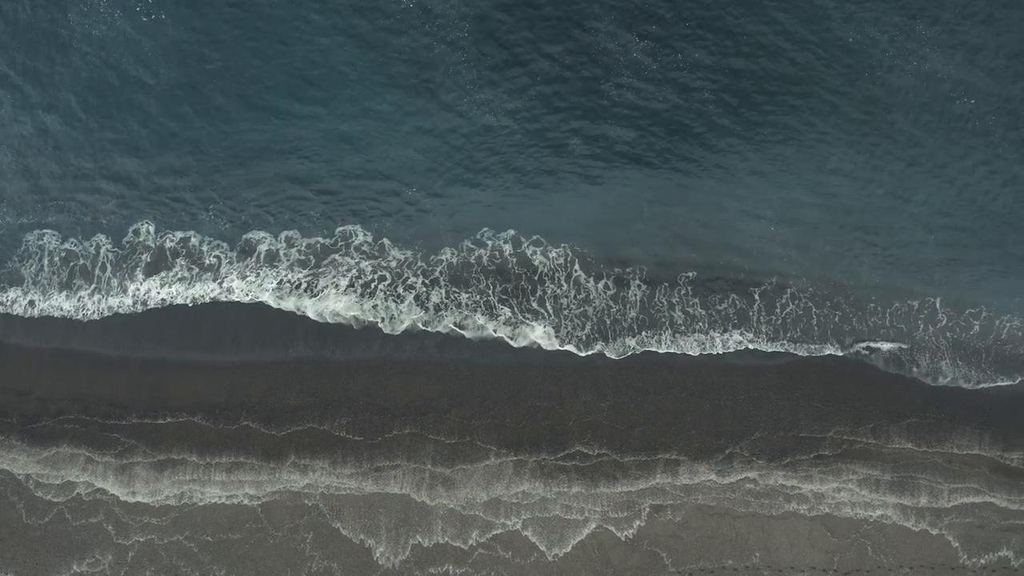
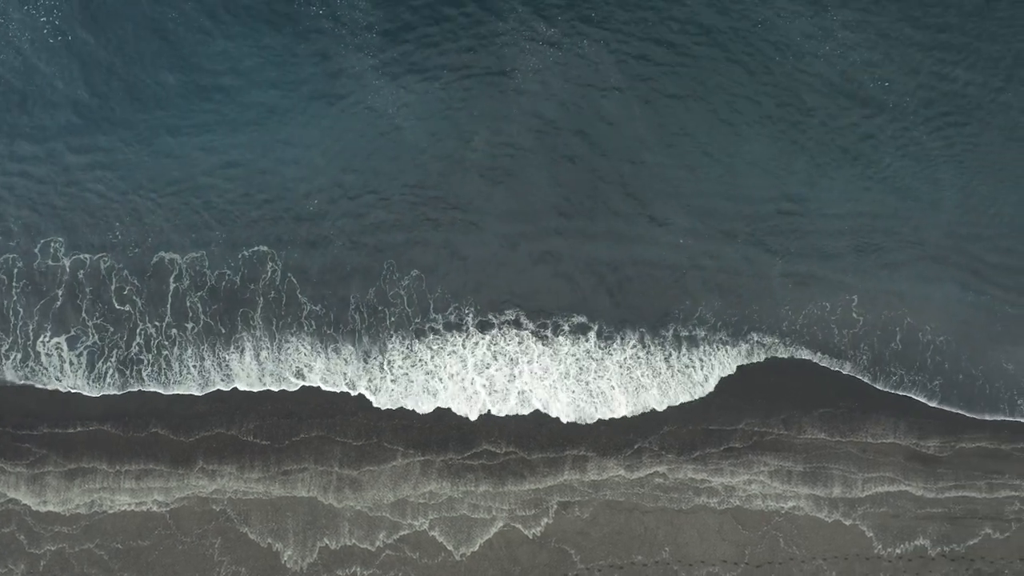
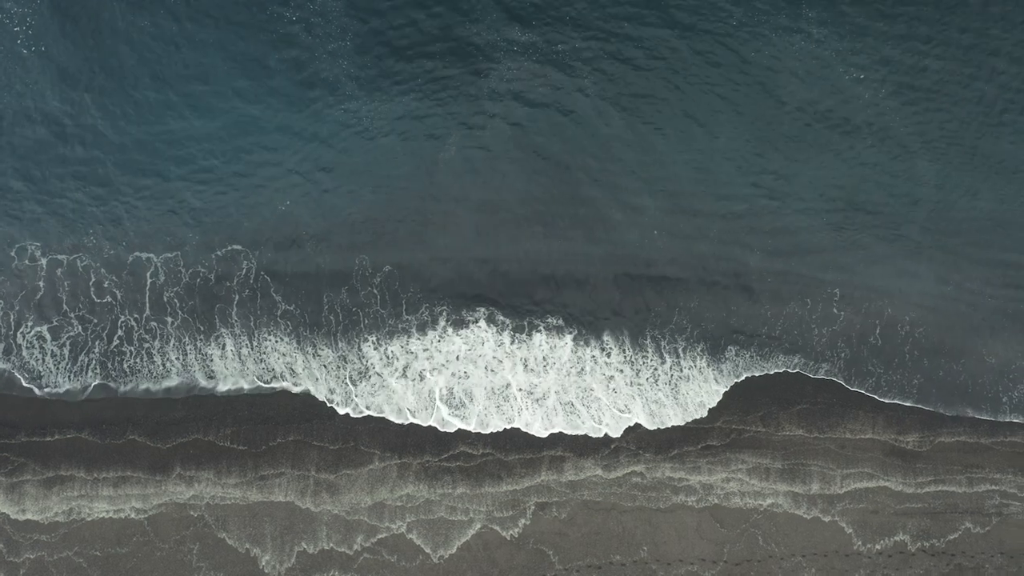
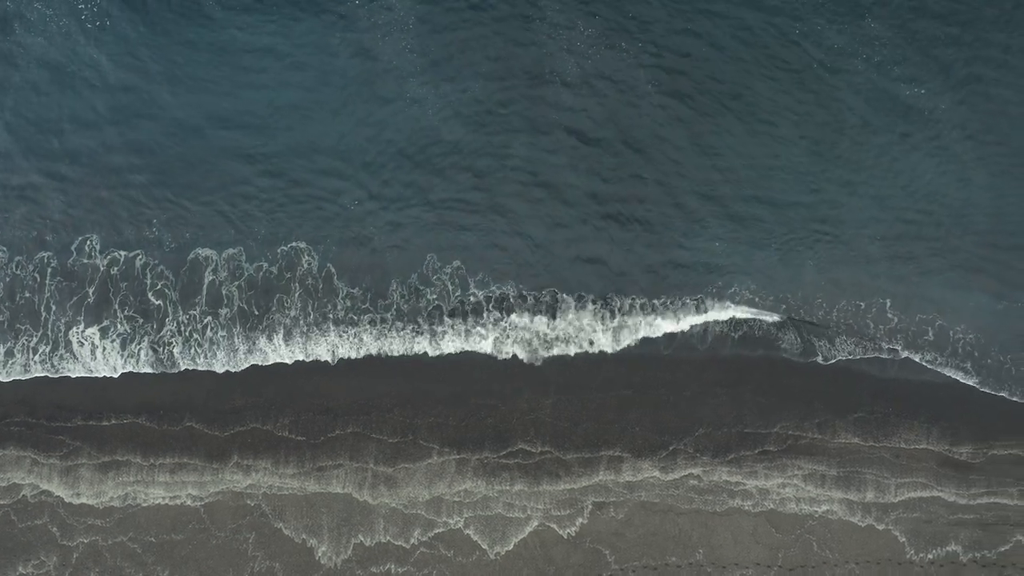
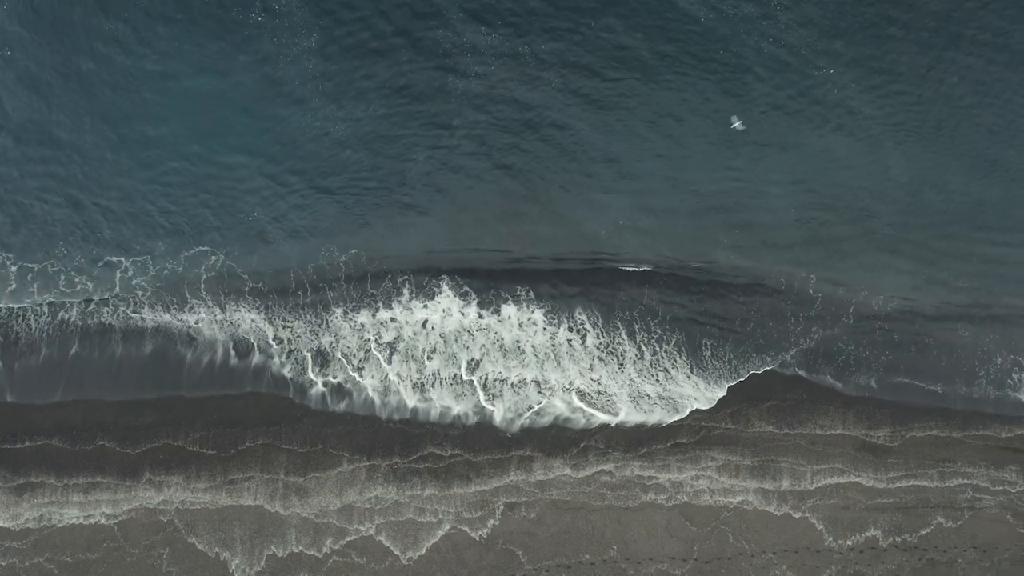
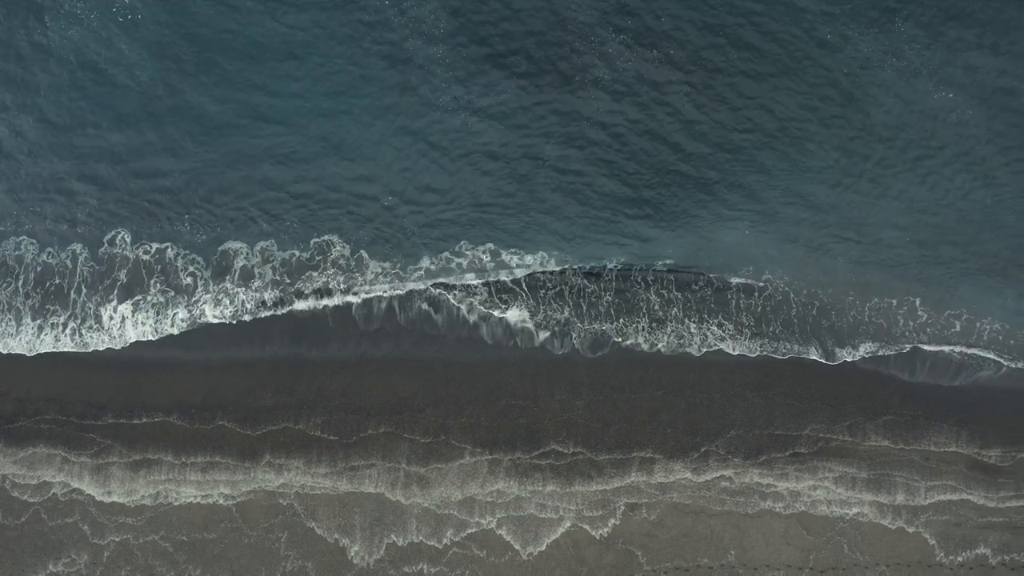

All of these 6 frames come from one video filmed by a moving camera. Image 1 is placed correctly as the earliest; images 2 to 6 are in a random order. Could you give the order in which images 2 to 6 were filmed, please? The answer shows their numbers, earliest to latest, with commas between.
6, 4, 2, 3, 5
